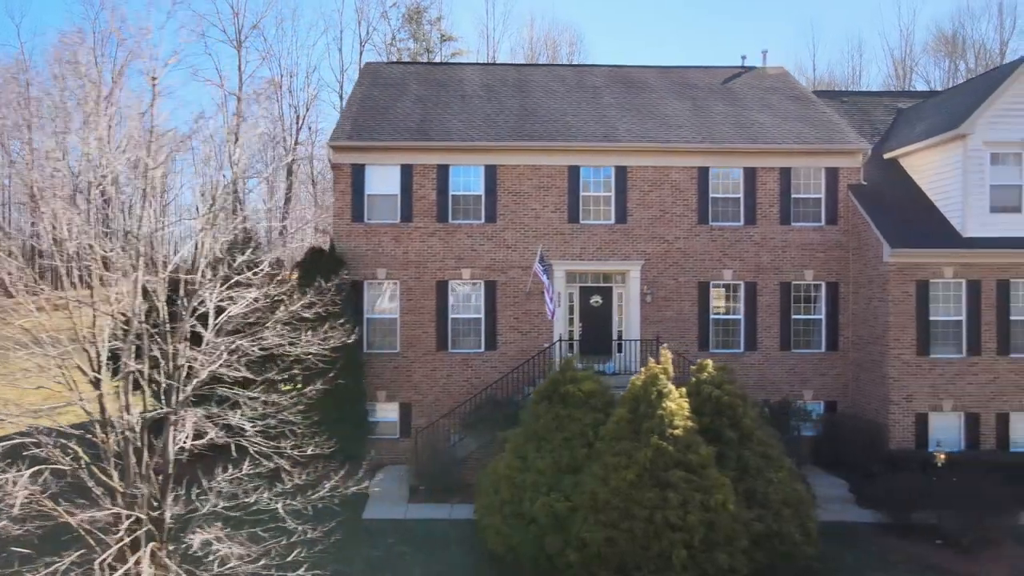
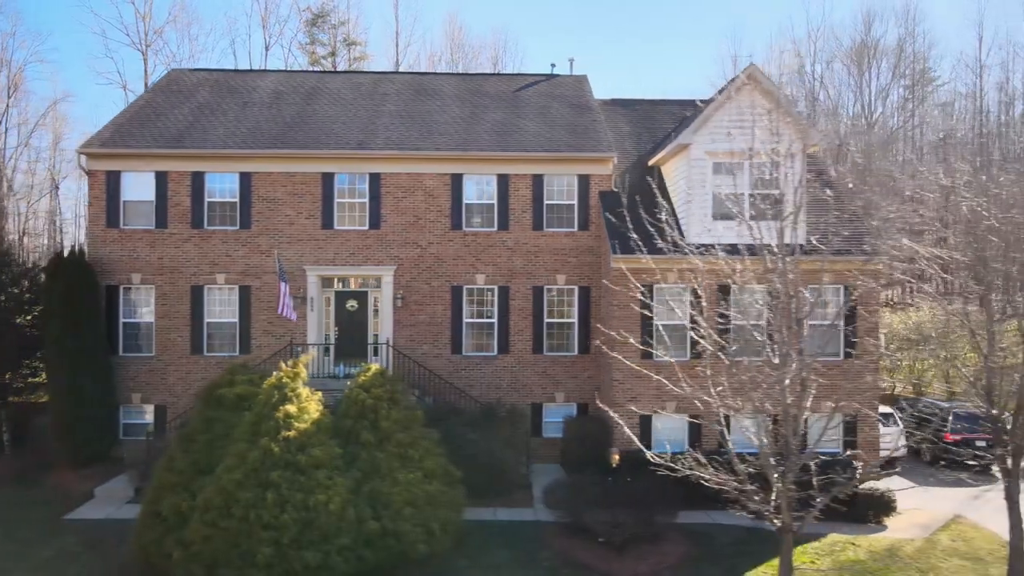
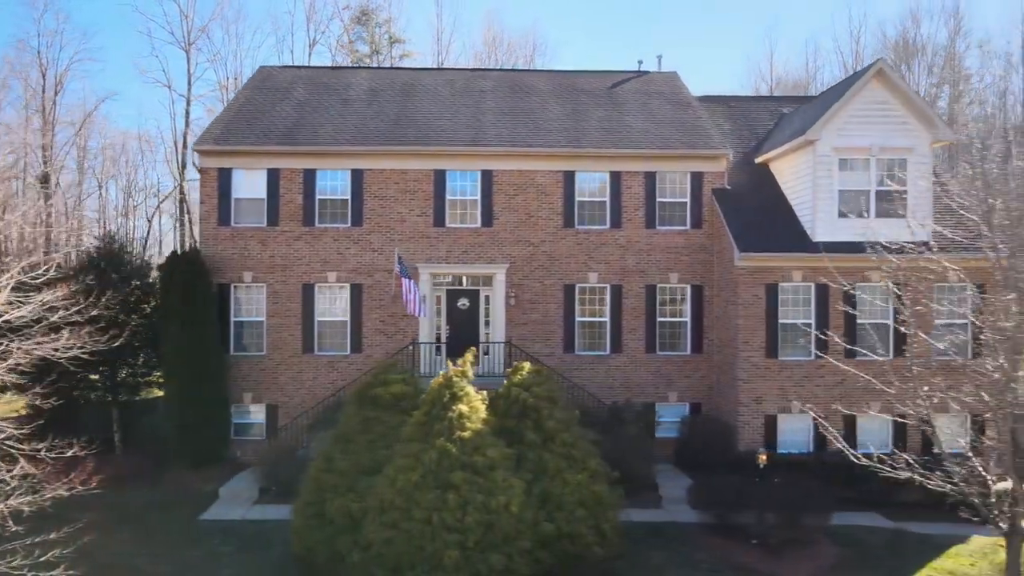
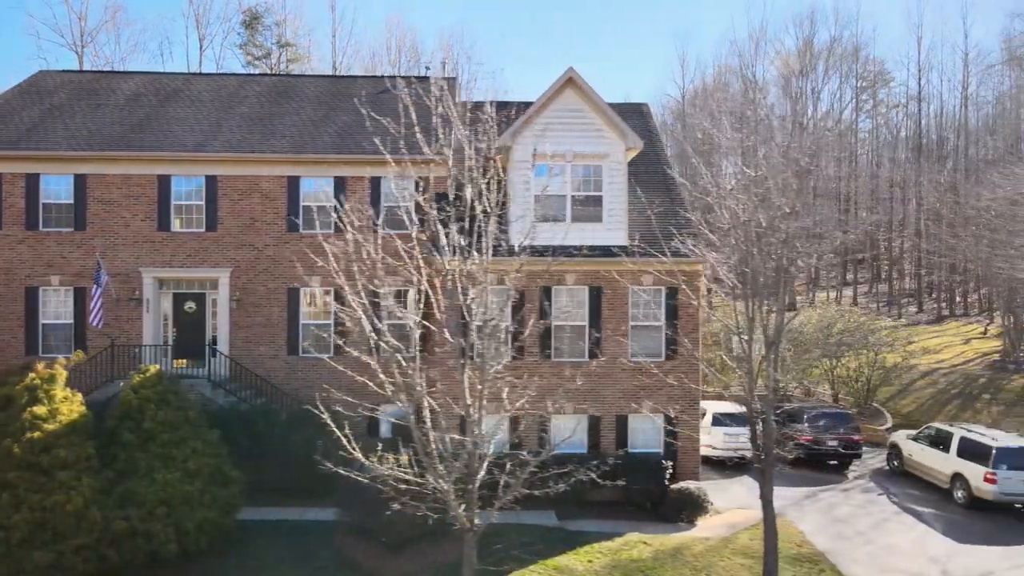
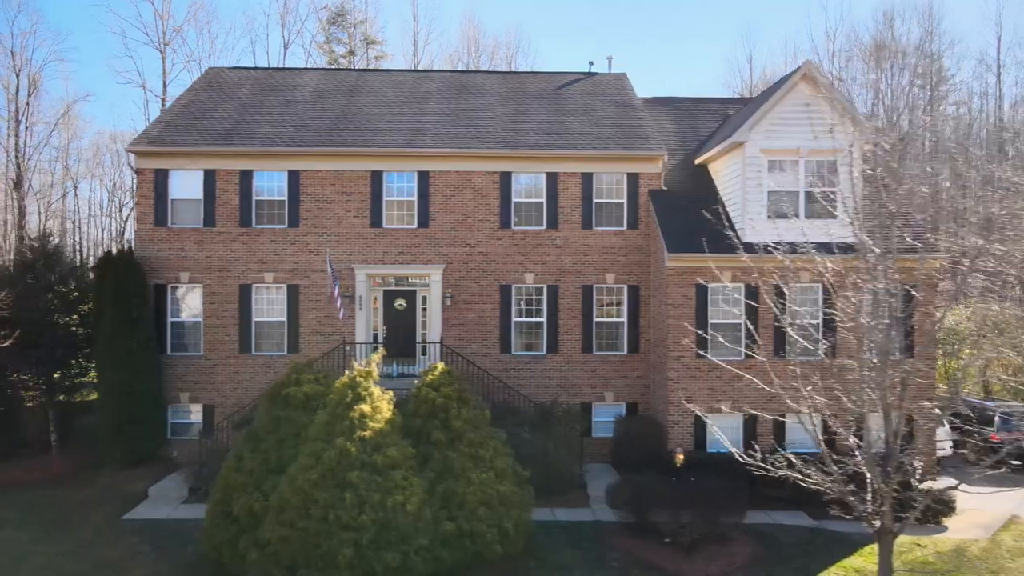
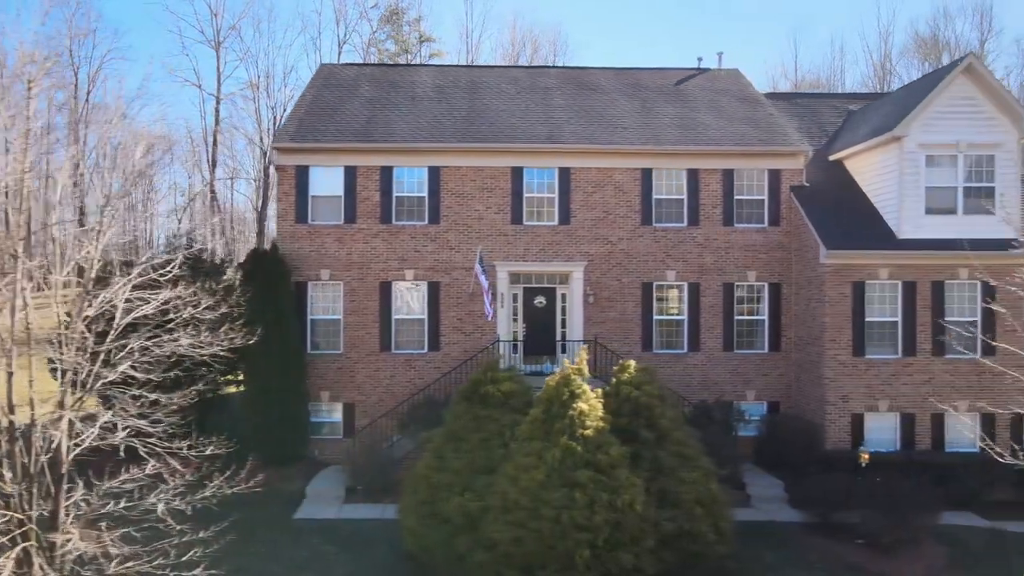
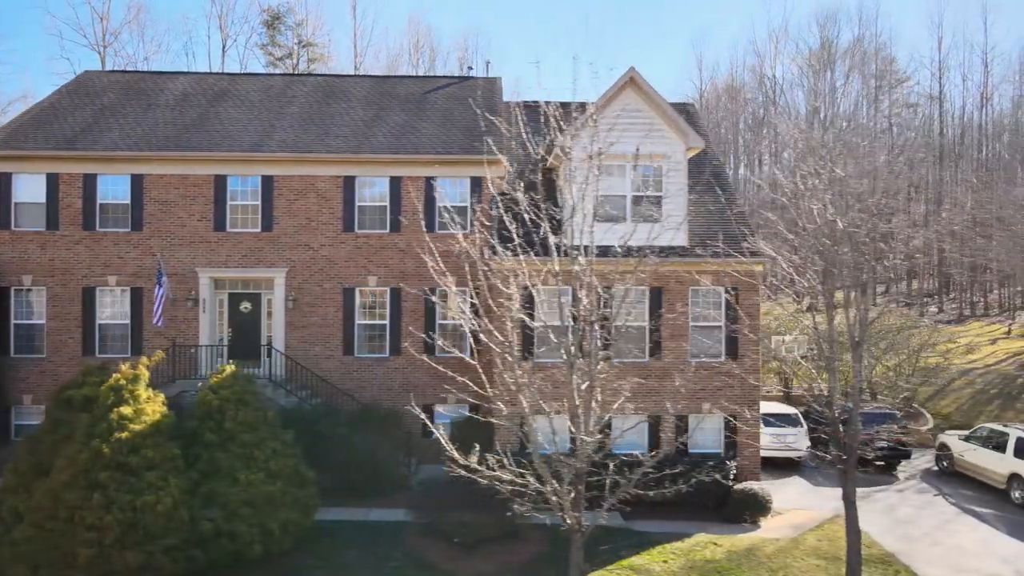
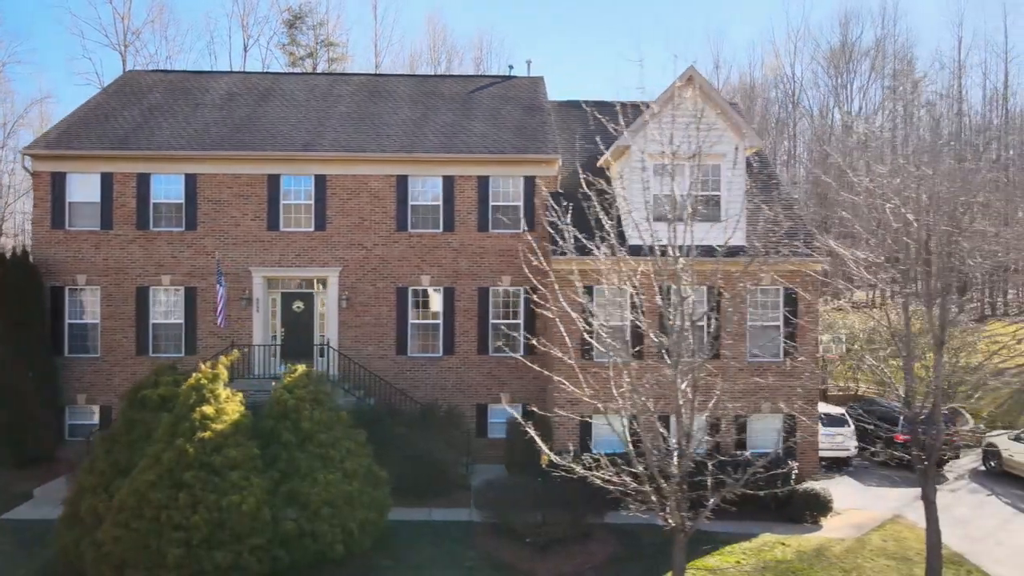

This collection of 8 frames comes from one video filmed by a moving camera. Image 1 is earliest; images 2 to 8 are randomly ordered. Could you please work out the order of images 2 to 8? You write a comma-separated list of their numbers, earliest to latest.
6, 3, 5, 2, 8, 7, 4
